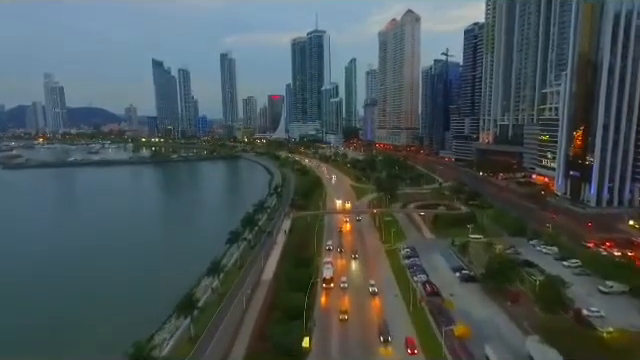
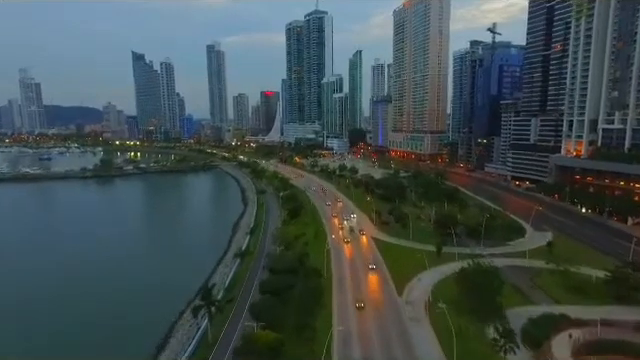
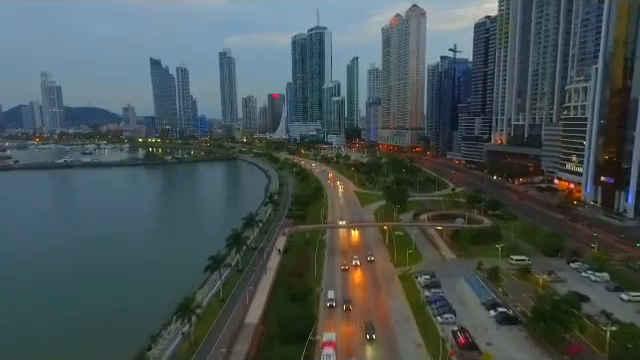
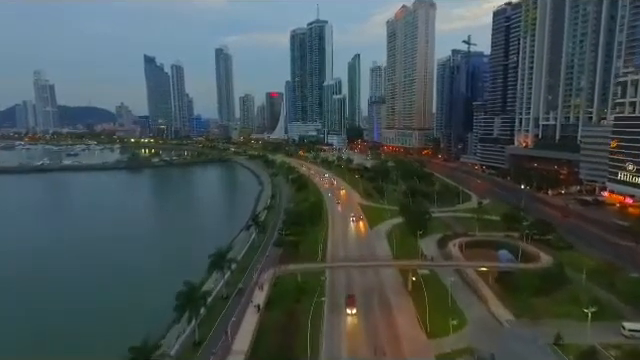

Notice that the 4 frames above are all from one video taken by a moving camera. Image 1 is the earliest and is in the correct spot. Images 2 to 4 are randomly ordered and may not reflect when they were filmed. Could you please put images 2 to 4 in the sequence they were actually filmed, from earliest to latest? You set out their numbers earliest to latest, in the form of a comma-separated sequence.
3, 4, 2
